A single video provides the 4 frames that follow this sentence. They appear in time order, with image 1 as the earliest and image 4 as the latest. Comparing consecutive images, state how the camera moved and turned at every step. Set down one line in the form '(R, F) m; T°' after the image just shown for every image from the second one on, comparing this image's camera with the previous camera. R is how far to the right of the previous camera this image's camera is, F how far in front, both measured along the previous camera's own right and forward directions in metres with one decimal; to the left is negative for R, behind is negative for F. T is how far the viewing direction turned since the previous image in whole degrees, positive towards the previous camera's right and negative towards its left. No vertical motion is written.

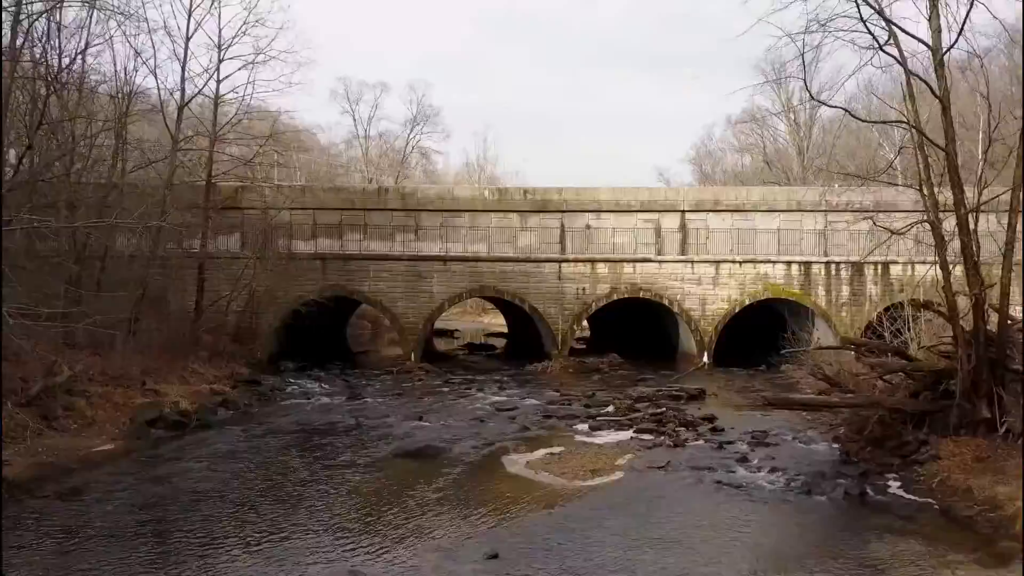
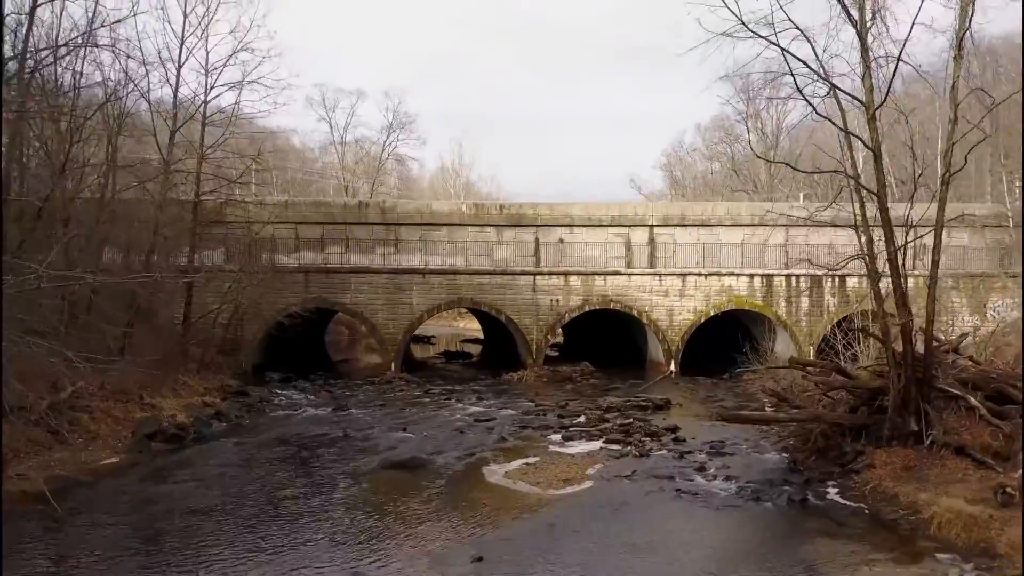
(-0.1, -0.8) m; +2°
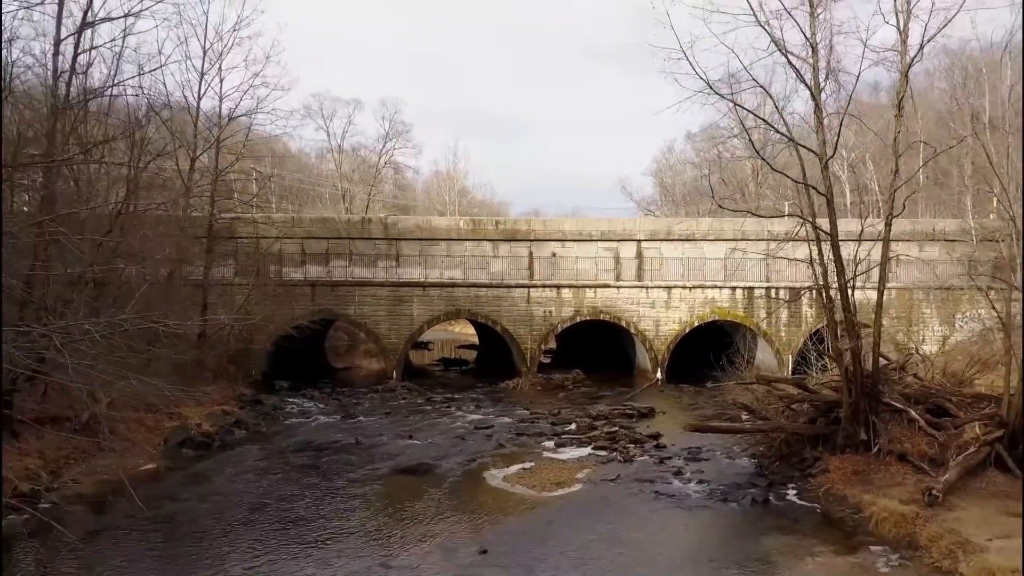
(-0.1, -1.2) m; +1°
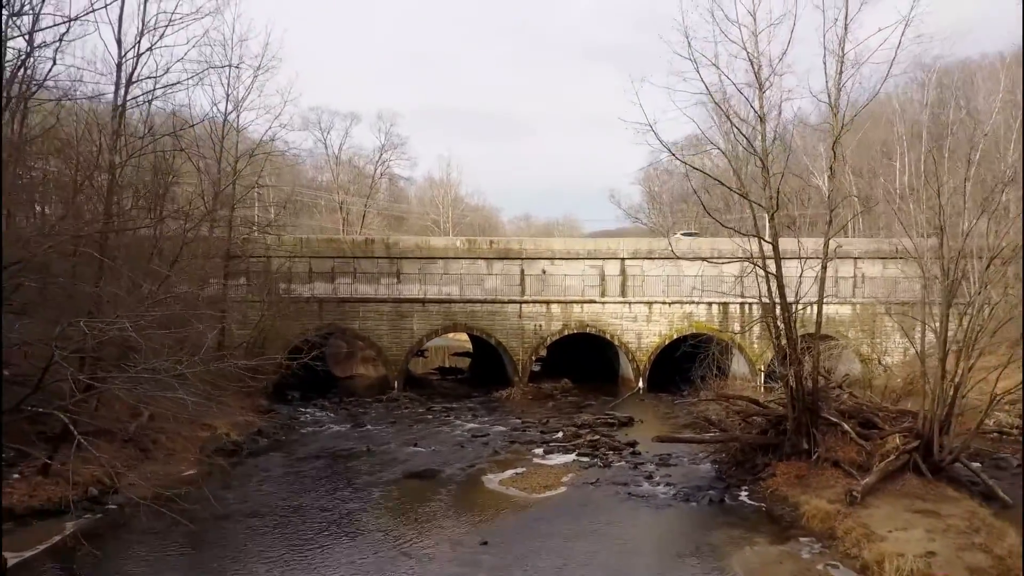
(-0.1, -1.8) m; +1°
